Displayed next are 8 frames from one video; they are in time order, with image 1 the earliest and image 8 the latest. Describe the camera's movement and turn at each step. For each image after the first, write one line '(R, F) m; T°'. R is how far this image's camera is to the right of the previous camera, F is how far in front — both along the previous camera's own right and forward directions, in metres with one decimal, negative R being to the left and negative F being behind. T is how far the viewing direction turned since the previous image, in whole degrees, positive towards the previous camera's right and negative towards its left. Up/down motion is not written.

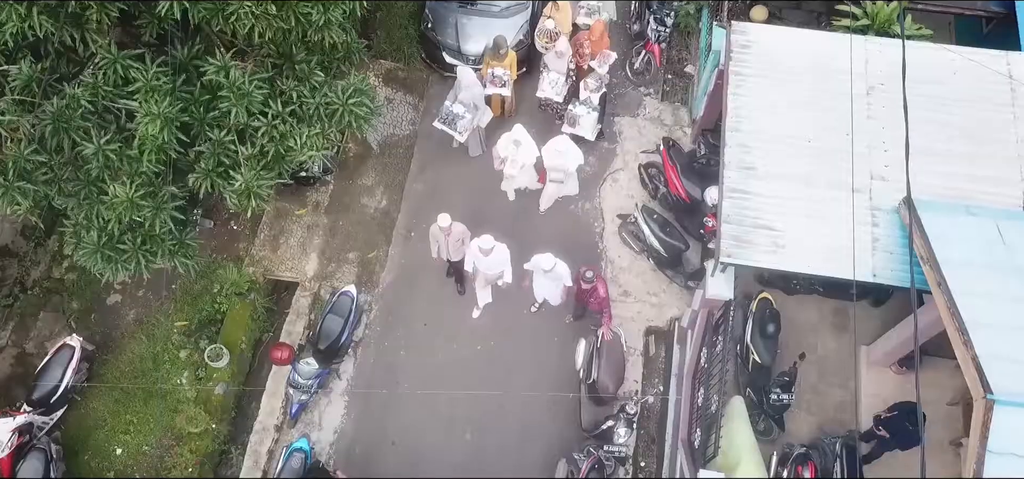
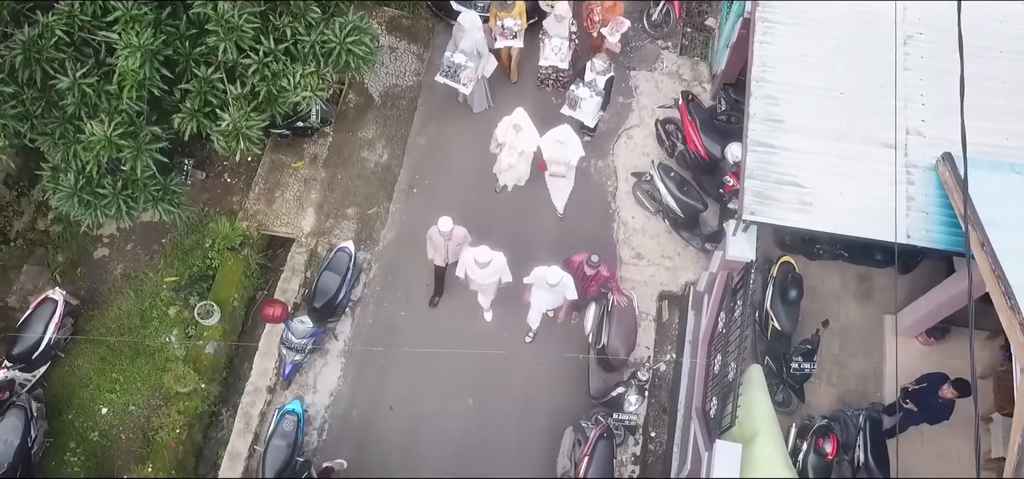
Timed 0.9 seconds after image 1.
(0.0, +0.5) m; 0°
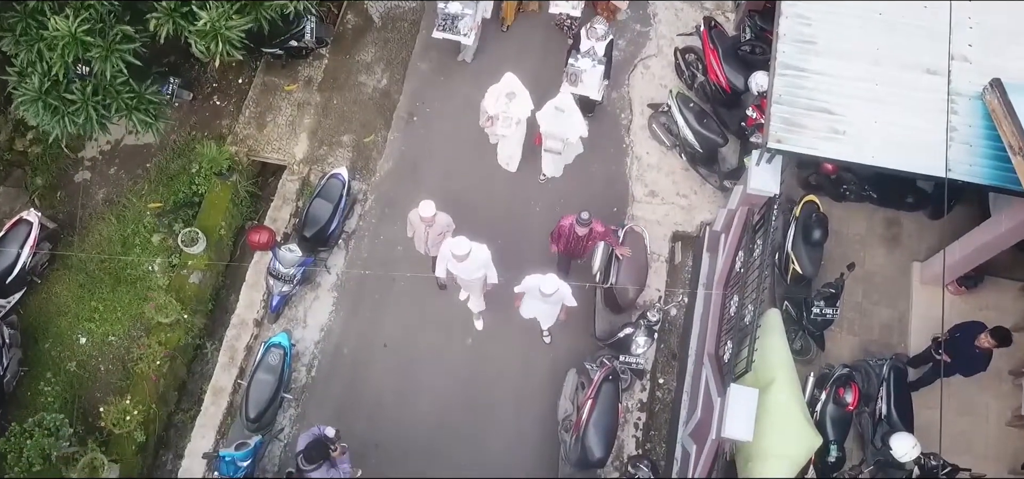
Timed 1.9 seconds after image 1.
(0.0, +0.5) m; -1°
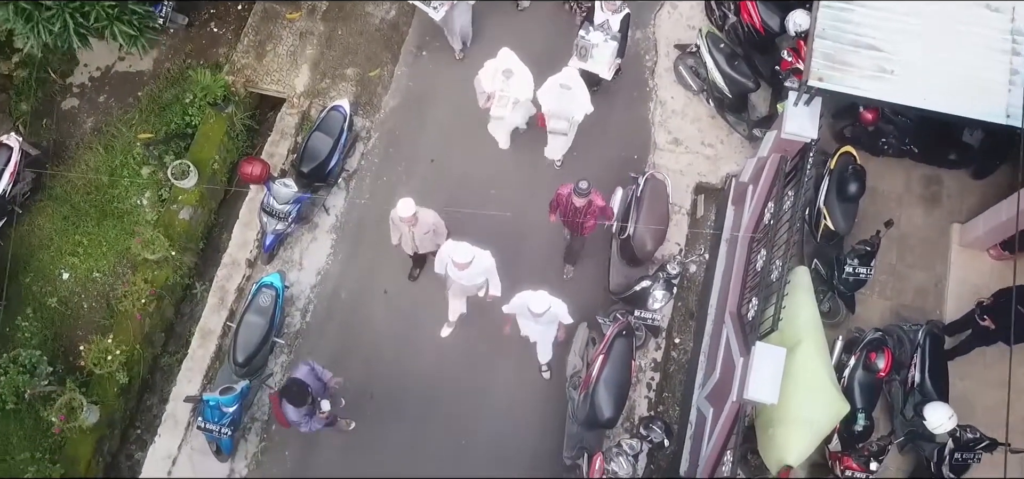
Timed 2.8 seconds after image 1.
(0.0, +0.5) m; -1°
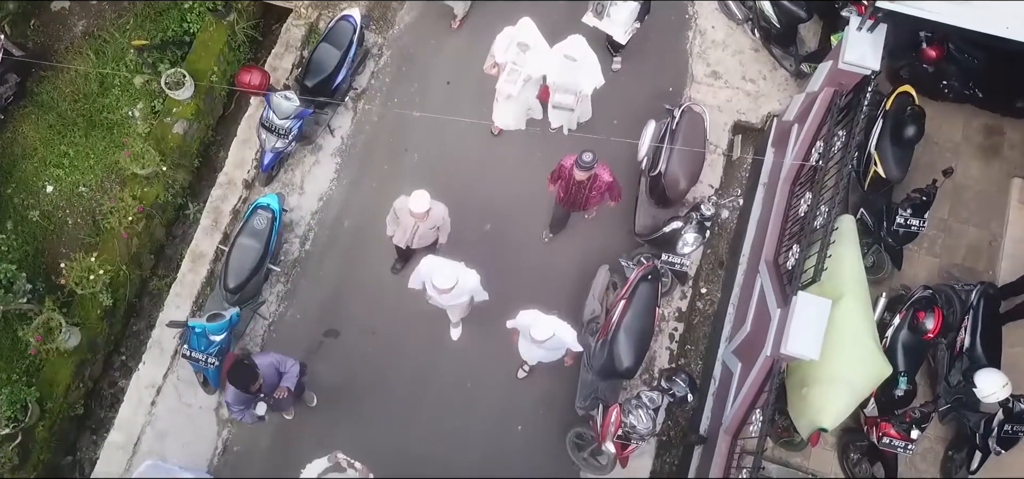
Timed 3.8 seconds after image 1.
(0.0, +0.5) m; -1°
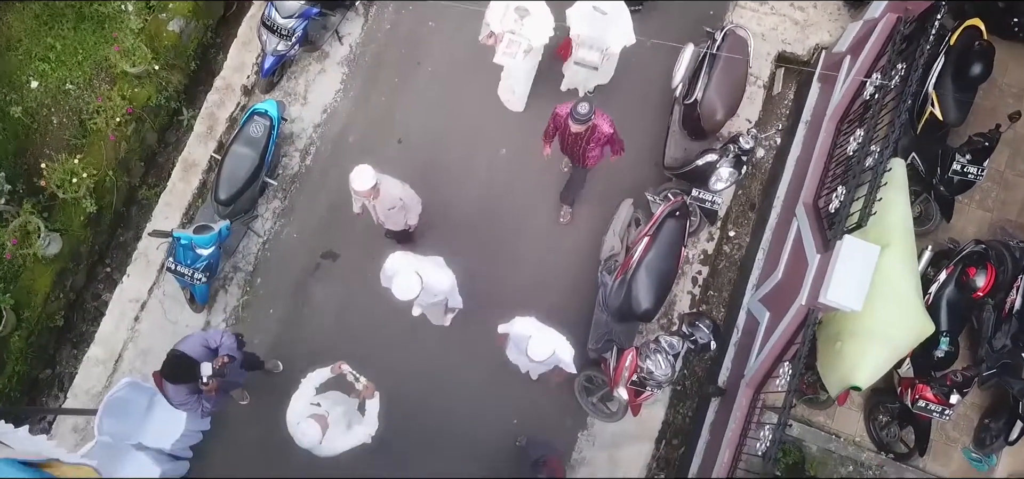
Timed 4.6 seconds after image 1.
(0.0, +0.5) m; -1°
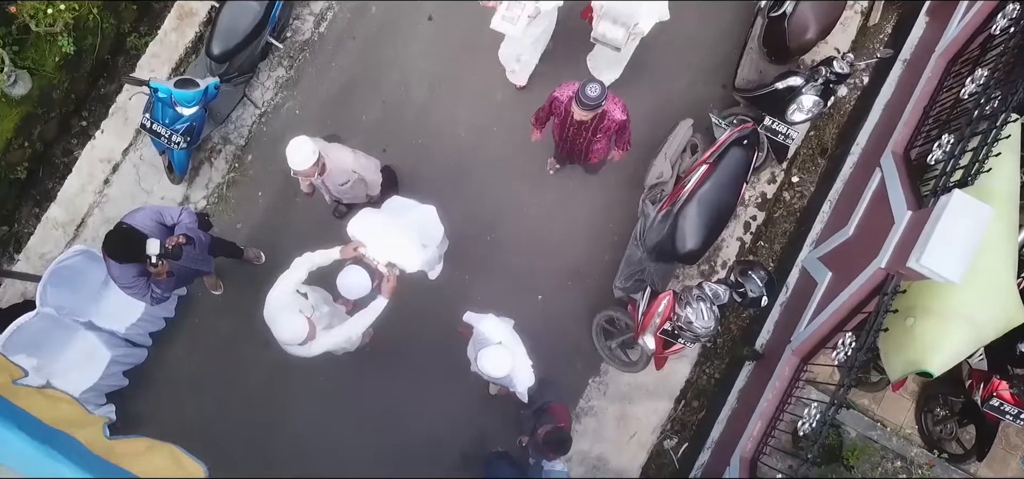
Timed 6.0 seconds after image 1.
(0.0, +0.8) m; -1°
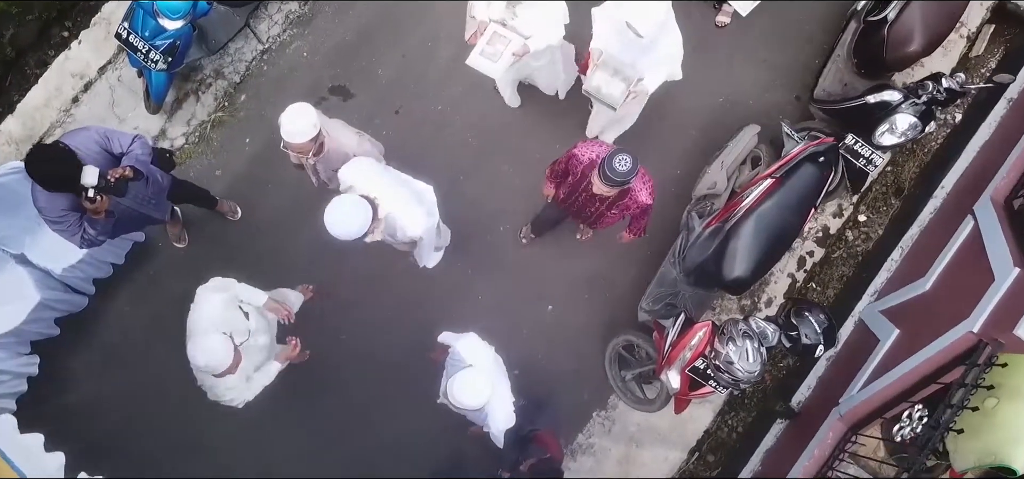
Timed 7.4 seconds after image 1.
(0.0, +0.7) m; -1°
